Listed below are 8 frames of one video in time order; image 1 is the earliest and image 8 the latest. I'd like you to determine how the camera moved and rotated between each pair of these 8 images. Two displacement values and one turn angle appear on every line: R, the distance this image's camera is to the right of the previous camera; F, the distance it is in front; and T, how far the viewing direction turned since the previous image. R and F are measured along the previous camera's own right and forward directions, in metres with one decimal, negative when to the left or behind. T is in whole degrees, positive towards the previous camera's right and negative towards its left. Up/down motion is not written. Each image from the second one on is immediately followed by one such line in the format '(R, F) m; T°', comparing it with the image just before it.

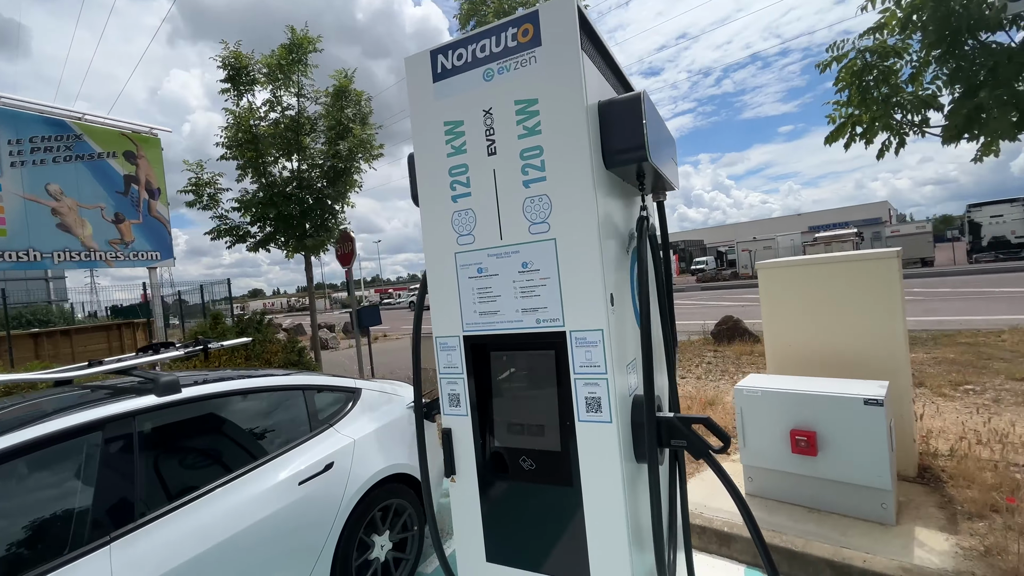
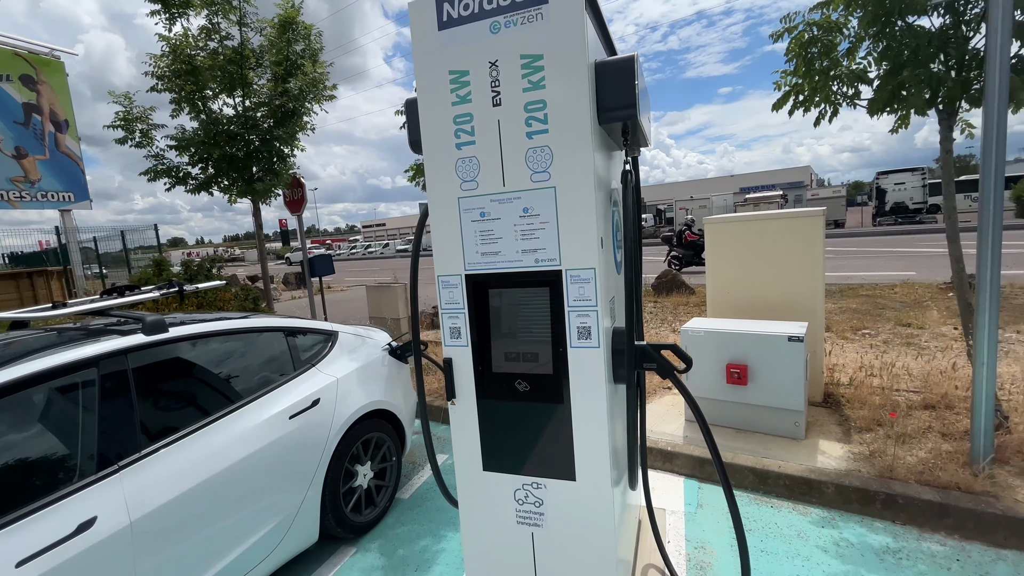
(-0.2, -0.2) m; +7°
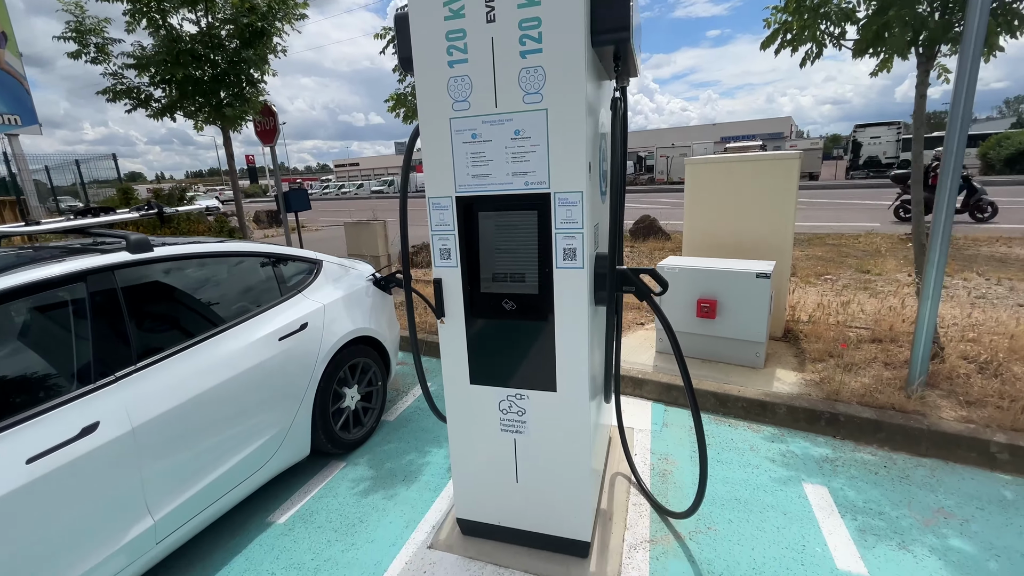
(0.0, -0.1) m; +3°
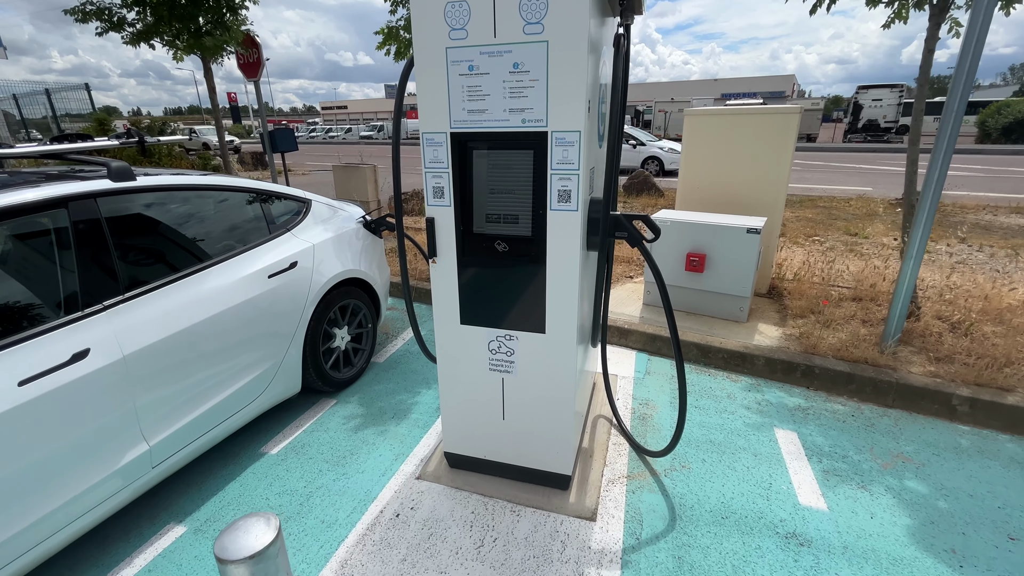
(0.0, 0.0) m; +1°
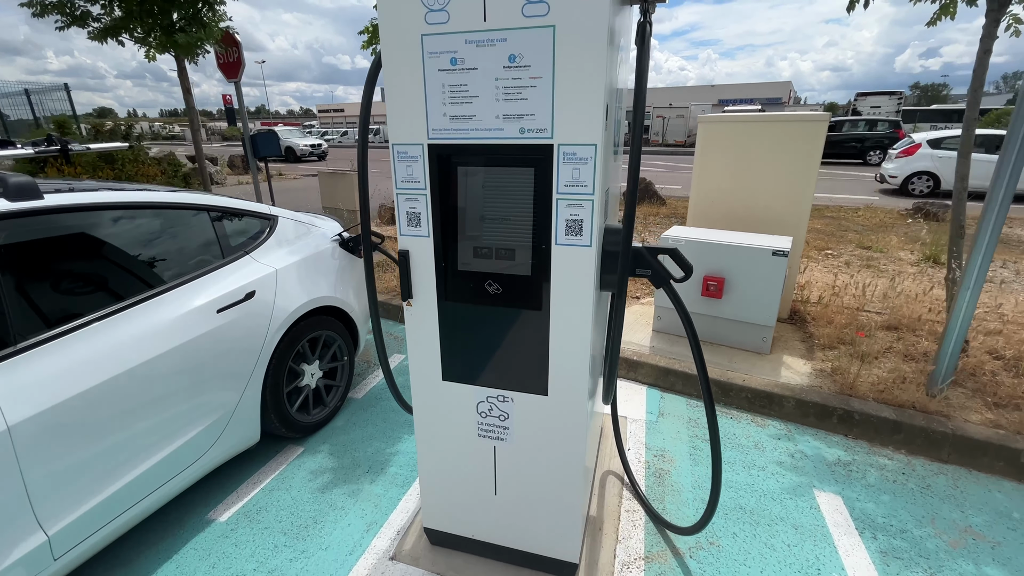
(0.0, +0.4) m; 0°
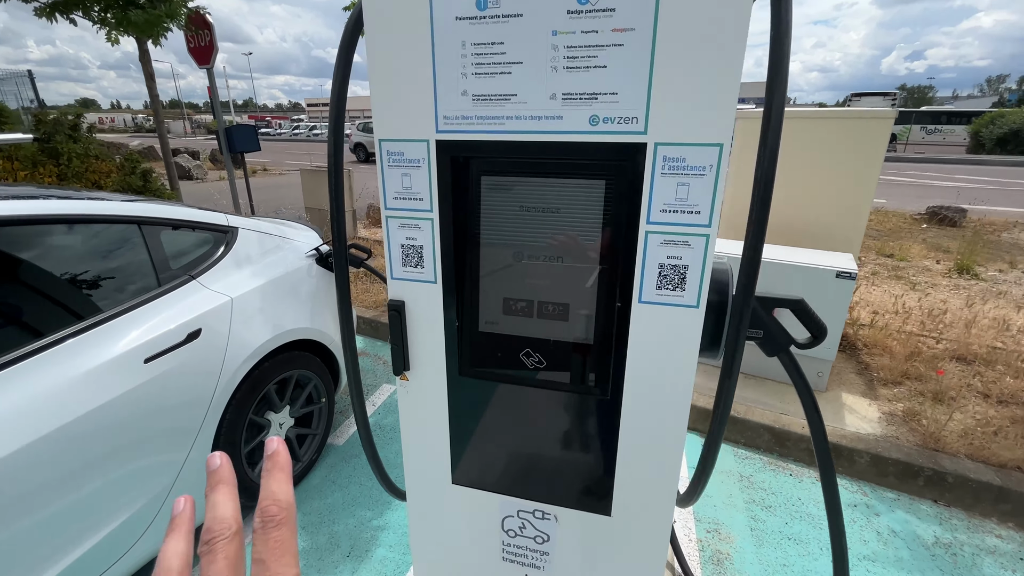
(-0.1, +0.5) m; +1°
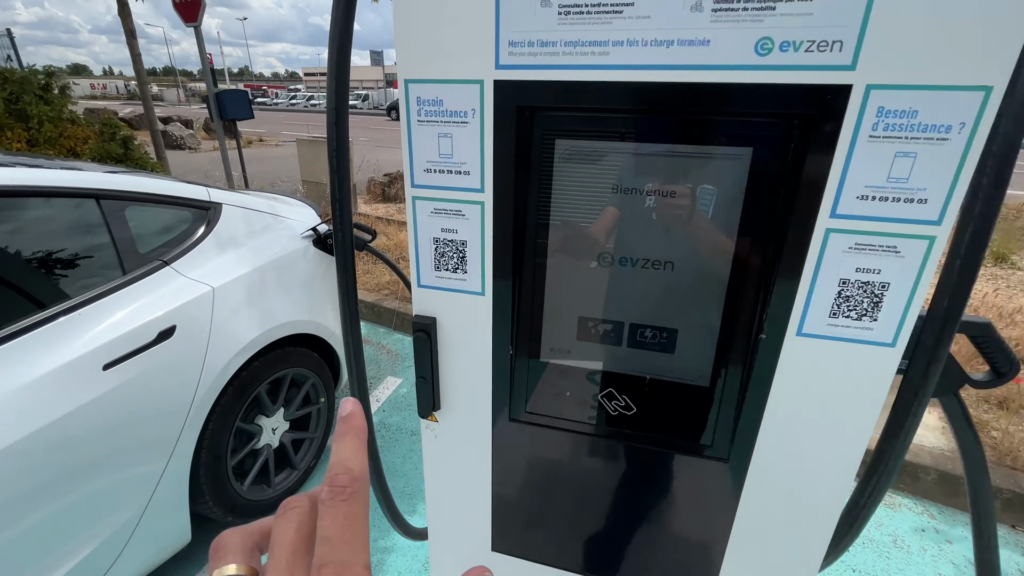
(-0.1, +0.3) m; 0°
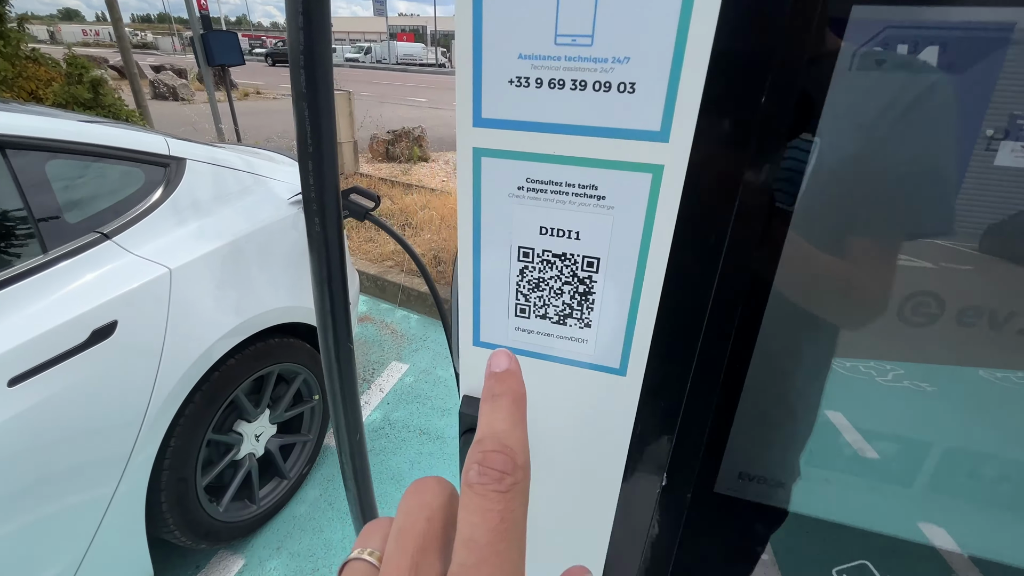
(-0.1, +0.4) m; 0°
